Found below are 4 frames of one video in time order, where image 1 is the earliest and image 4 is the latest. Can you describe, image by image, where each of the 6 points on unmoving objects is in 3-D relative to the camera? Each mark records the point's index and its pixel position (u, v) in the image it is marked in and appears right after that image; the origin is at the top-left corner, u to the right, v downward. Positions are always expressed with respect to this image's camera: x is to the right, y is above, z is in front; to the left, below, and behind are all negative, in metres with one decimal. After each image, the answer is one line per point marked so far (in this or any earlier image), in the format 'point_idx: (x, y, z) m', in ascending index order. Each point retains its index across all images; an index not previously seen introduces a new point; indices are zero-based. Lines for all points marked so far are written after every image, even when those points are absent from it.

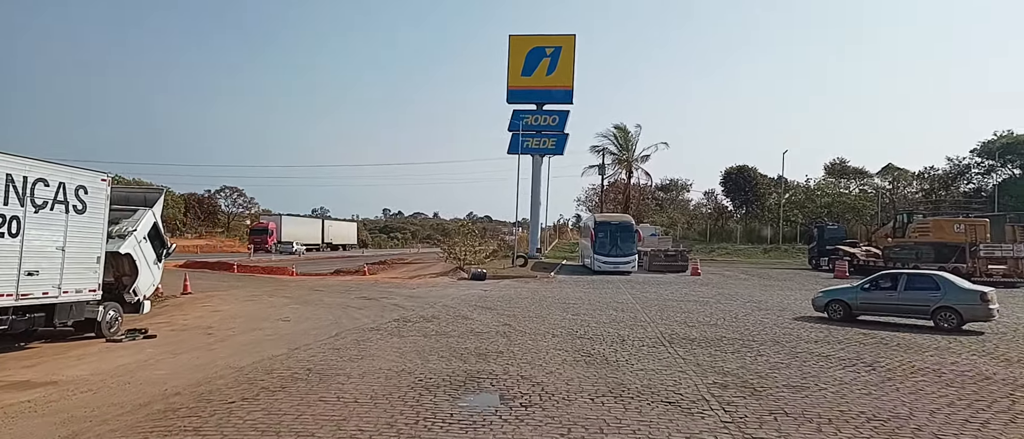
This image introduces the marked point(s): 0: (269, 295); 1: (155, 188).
0: (-9.1, -2.8, +18.4) m
1: (-9.0, +0.8, +12.4) m
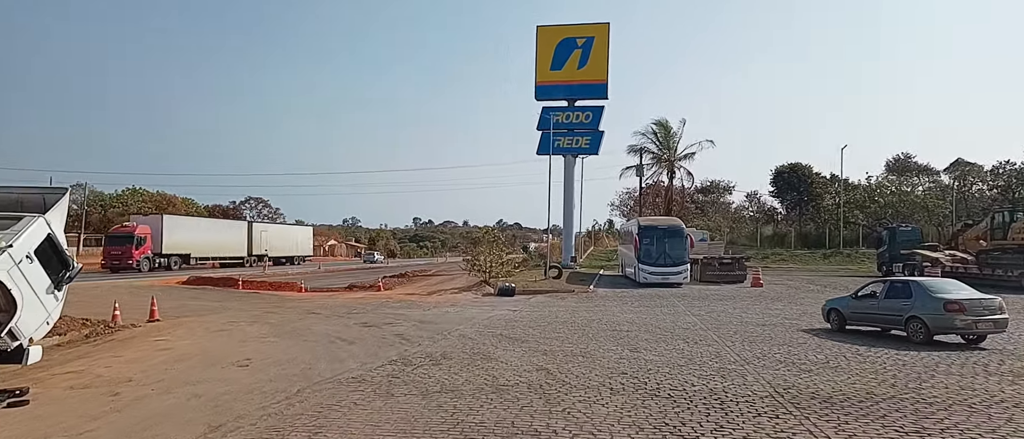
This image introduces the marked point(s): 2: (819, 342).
0: (-8.0, -3.1, +15.1) m
1: (-8.4, +0.6, +9.1) m
2: (+8.1, -3.2, +12.9) m
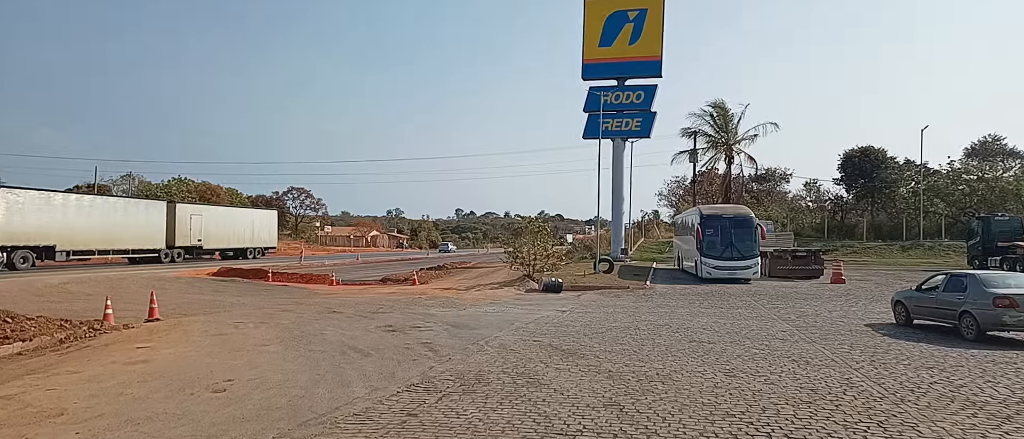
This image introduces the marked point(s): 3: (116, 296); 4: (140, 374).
0: (-6.7, -2.7, +13.1) m
1: (-7.6, +0.9, +7.1) m
2: (+9.1, -2.9, +9.5) m
3: (-15.4, -3.0, +19.1) m
4: (-6.2, -2.6, +8.3) m
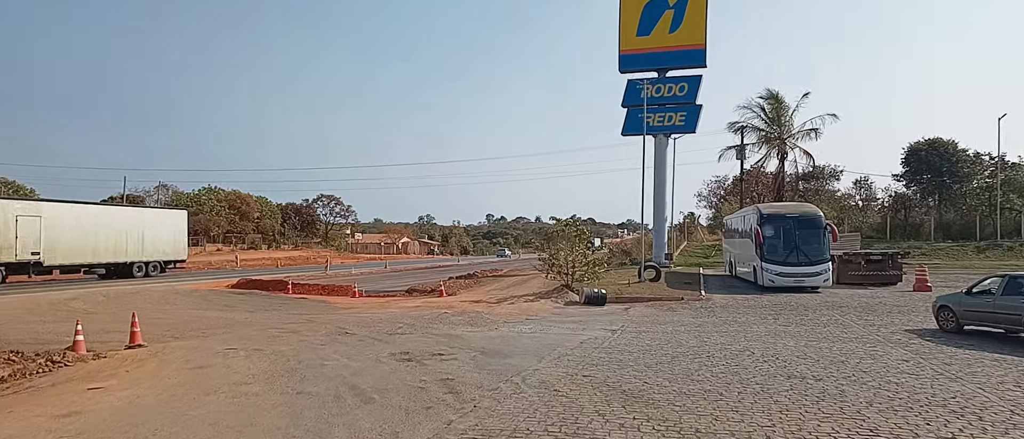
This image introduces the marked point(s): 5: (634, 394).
0: (-5.8, -2.9, +11.0) m
1: (-7.1, +0.7, +5.1) m
2: (+9.8, -2.7, +6.5) m
3: (-14.1, -3.3, +17.6) m
4: (-5.6, -2.7, +6.2) m
5: (+2.0, -2.8, +7.9) m
